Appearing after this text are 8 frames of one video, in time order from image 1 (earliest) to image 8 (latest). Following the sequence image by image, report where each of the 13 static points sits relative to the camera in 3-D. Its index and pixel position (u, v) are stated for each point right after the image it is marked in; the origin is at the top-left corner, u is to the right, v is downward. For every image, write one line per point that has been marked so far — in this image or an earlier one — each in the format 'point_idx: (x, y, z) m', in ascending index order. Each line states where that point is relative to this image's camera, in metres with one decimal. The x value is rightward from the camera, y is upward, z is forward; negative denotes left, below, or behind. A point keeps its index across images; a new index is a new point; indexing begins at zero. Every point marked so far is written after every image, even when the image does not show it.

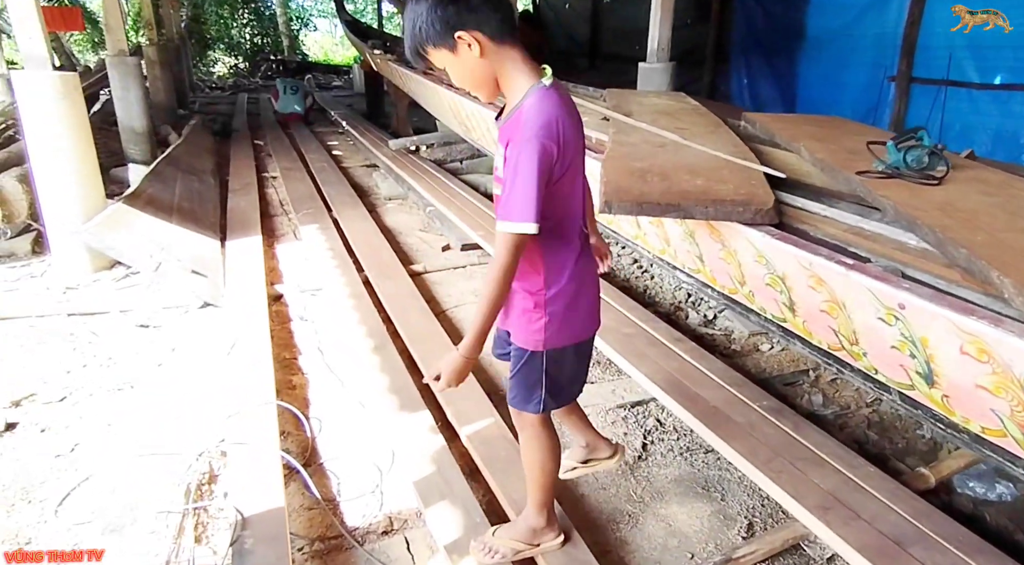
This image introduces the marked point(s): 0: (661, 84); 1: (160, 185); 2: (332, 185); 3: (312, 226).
0: (+1.0, +1.4, +4.7) m
1: (-2.4, +0.6, +4.6) m
2: (-1.5, +0.8, +5.5) m
3: (-1.3, +0.4, +4.5) m
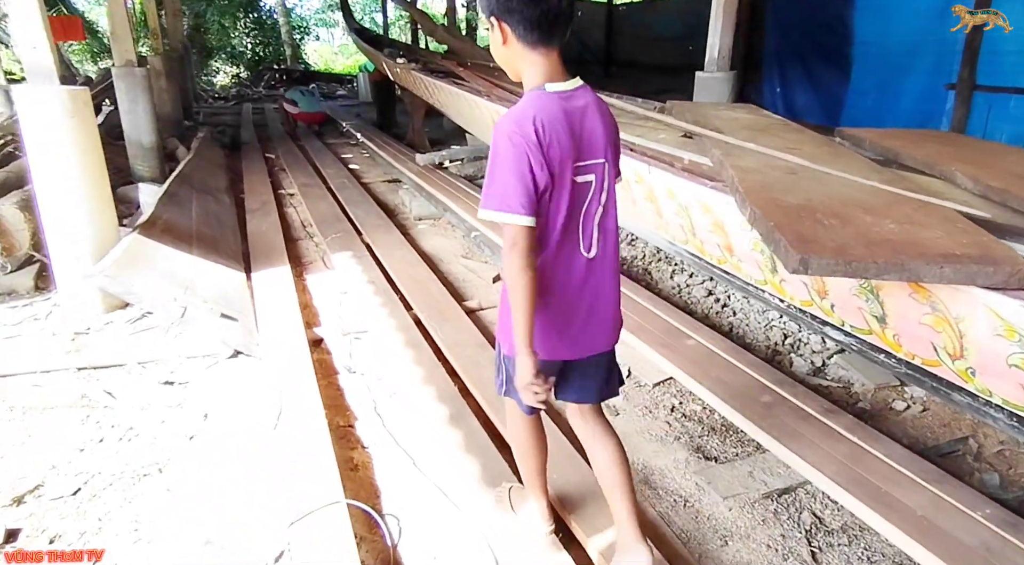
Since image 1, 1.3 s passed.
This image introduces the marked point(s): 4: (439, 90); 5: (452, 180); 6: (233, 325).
0: (+1.3, +1.2, +4.2) m
1: (-2.1, +0.4, +4.2) m
2: (-1.1, +0.6, +5.1) m
3: (-1.0, +0.2, +4.0) m
4: (-0.5, +1.5, +5.2) m
5: (-0.5, +0.8, +5.3) m
6: (-1.2, -0.2, +2.9) m
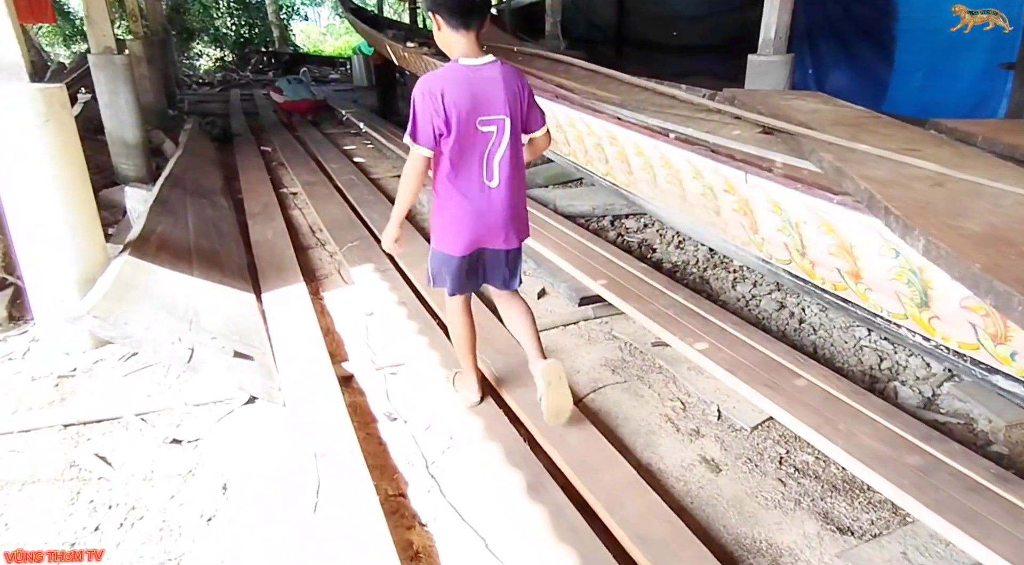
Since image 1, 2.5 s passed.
0: (+1.5, +1.1, +3.8) m
1: (-1.9, +0.3, +3.7) m
2: (-1.0, +0.5, +4.6) m
3: (-0.8, +0.1, +3.6) m
4: (-0.4, +1.4, +4.7) m
5: (-0.3, +0.8, +4.9) m
6: (-0.9, -0.3, +2.5) m
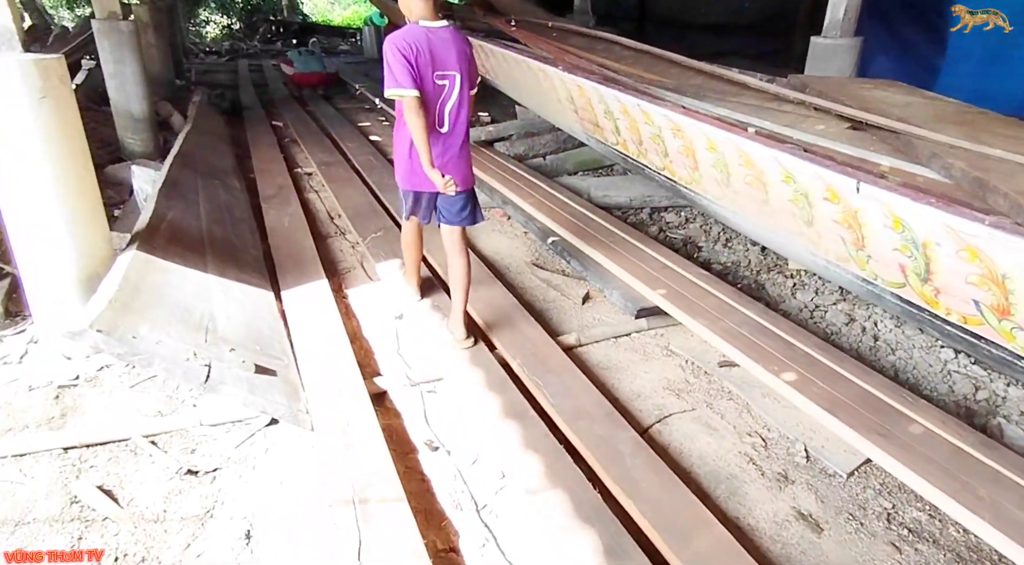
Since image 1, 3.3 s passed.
0: (+1.7, +1.1, +3.5) m
1: (-1.7, +0.4, +3.4) m
2: (-0.8, +0.6, +4.3) m
3: (-0.6, +0.1, +3.3) m
4: (-0.2, +1.5, +4.4) m
5: (-0.1, +0.8, +4.6) m
6: (-0.8, -0.3, +2.2) m
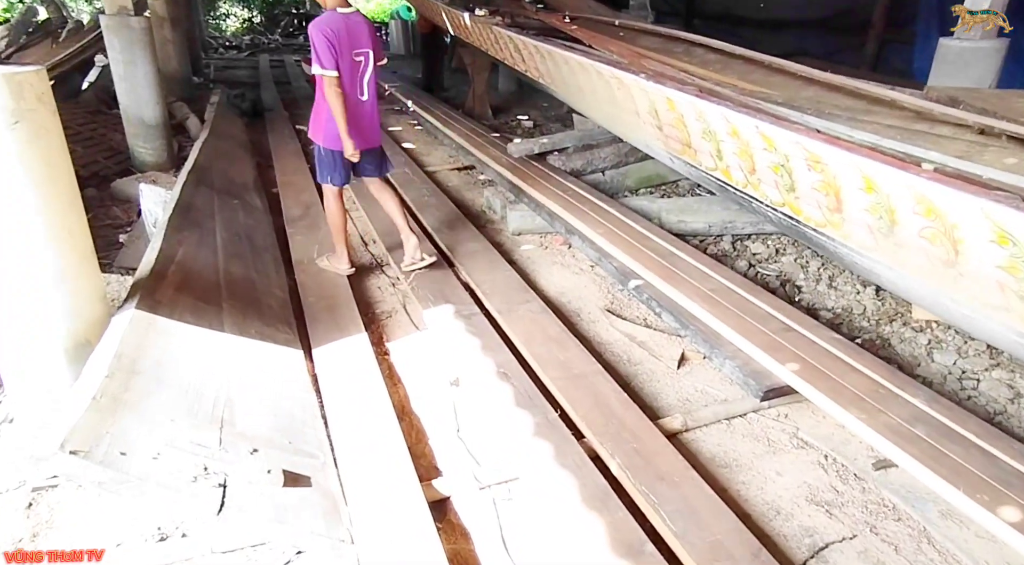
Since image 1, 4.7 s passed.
0: (+2.0, +0.9, +2.9) m
1: (-1.4, +0.2, +2.9) m
2: (-0.4, +0.4, +3.8) m
3: (-0.3, -0.1, +2.8) m
4: (+0.2, +1.3, +3.9) m
5: (+0.2, +0.6, +4.0) m
6: (-0.5, -0.5, +1.7) m
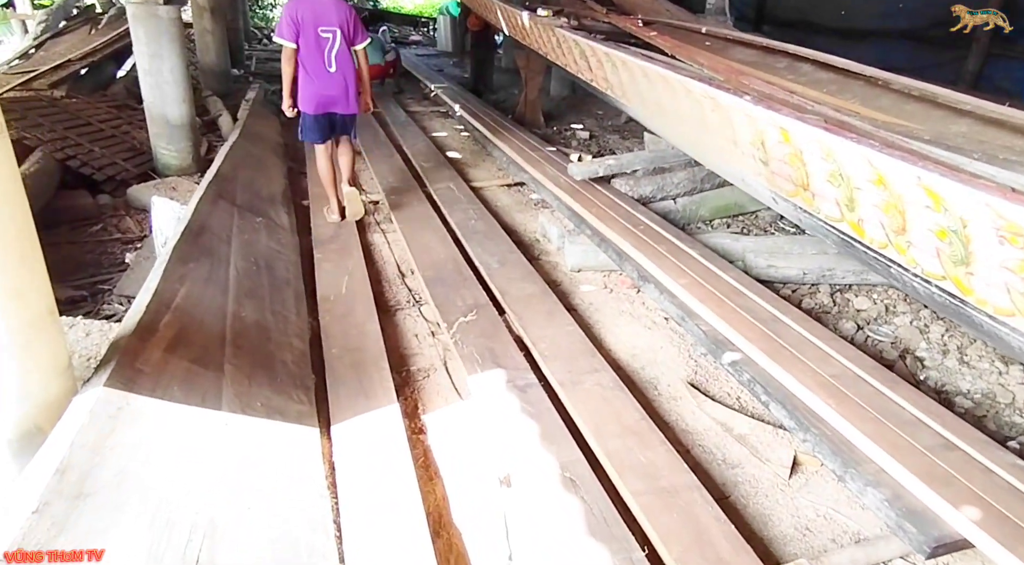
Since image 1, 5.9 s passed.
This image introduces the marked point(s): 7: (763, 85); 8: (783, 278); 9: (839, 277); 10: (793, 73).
0: (+2.3, +0.6, +2.3) m
1: (-1.1, +0.1, +2.5) m
2: (-0.1, +0.2, +3.3) m
3: (-0.1, -0.3, +2.3) m
4: (+0.5, +1.1, +3.3) m
5: (+0.5, +0.4, +3.5) m
6: (-0.4, -0.7, +1.2) m
7: (+1.0, +0.8, +2.6) m
8: (+1.2, 0.0, +3.1) m
9: (+1.5, 0.0, +3.1) m
10: (+1.2, +0.9, +2.8) m
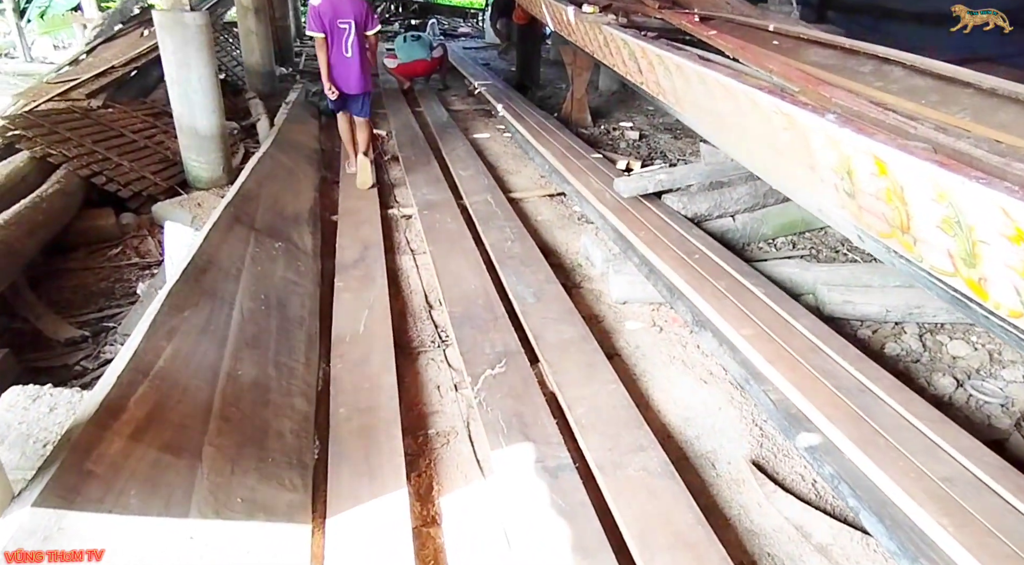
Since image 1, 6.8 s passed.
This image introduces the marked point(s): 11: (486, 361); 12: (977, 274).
0: (+2.3, +0.4, +1.8) m
1: (-1.0, -0.1, +2.2) m
2: (0.0, +0.1, +3.0) m
3: (0.0, -0.5, +1.9) m
4: (+0.7, +0.9, +2.9) m
5: (+0.7, +0.3, +3.1) m
6: (-0.4, -0.9, +0.9) m
7: (+1.1, +0.6, +2.2) m
8: (+1.4, -0.1, +2.6) m
9: (+1.6, -0.1, +2.6) m
10: (+1.3, +0.7, +2.4) m
11: (-0.1, -0.3, +2.3) m
12: (+1.1, 0.0, +1.6) m
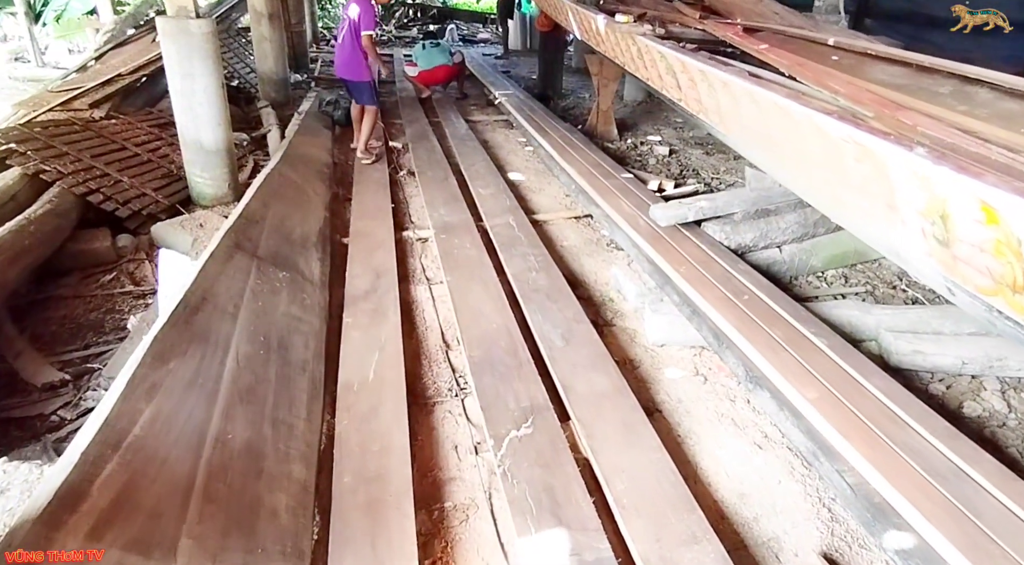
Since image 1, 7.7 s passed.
0: (+2.4, +0.2, +1.5) m
1: (-0.9, -0.2, +2.0) m
2: (+0.1, -0.1, +2.7) m
3: (+0.1, -0.6, +1.7) m
4: (+0.8, +0.8, +2.6) m
5: (+0.8, +0.1, +2.8) m
6: (-0.3, -1.0, +0.6) m
7: (+1.2, +0.4, +1.9) m
8: (+1.4, -0.3, +2.3) m
9: (+1.7, -0.3, +2.3) m
10: (+1.4, +0.5, +2.1) m
11: (0.0, -0.4, +2.1) m
12: (+1.2, -0.1, +1.3) m
